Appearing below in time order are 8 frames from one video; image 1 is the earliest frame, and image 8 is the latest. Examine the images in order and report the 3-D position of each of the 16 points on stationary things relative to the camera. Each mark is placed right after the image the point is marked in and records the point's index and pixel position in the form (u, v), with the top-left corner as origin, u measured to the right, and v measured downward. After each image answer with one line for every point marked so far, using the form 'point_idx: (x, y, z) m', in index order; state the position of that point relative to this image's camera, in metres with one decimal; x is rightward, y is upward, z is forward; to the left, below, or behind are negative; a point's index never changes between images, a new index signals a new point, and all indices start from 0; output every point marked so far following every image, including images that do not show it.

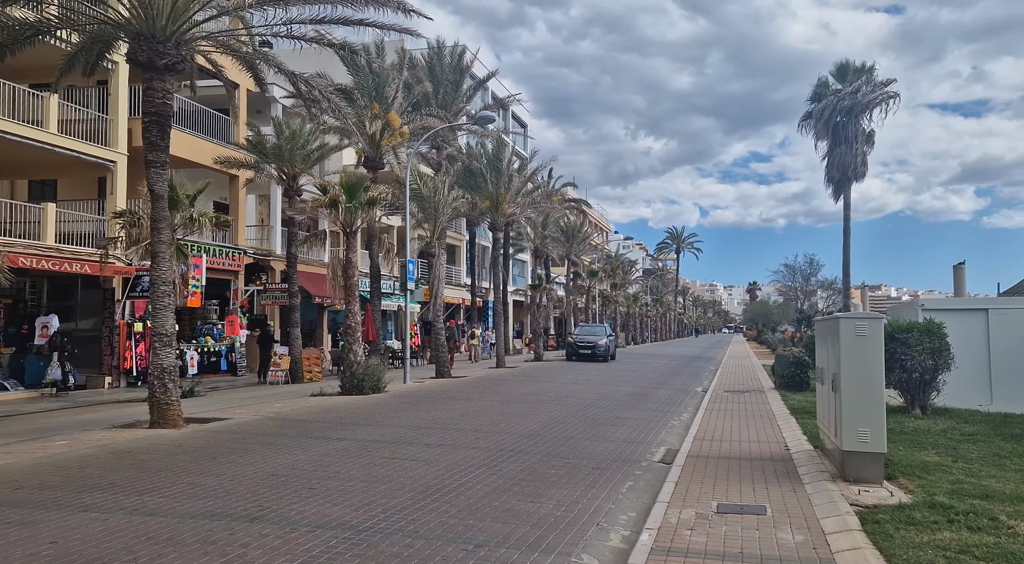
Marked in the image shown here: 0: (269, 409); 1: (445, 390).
0: (-4.5, -2.4, +13.1) m
1: (-1.7, -2.6, +17.2) m
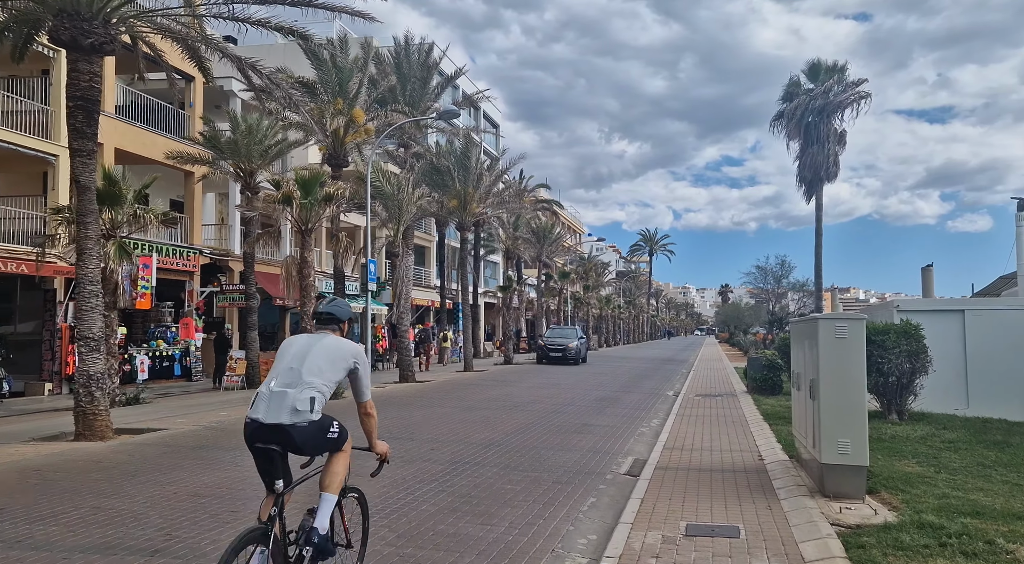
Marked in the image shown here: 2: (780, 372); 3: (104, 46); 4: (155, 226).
0: (-5.2, -2.4, +12.3) m
1: (-2.5, -2.6, +16.4) m
2: (+6.4, -2.2, +17.0) m
3: (-5.7, +3.3, +9.9) m
4: (-8.3, +1.3, +16.4) m
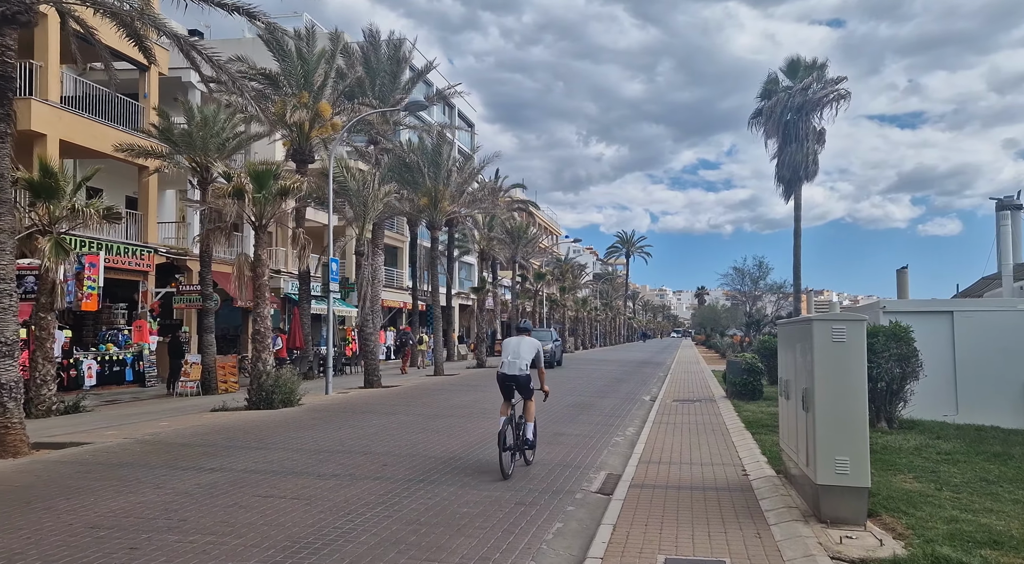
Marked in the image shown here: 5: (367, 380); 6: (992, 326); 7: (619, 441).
0: (-5.8, -2.3, +11.2) m
1: (-3.2, -2.6, +15.5) m
2: (+5.7, -2.2, +16.3) m
3: (-6.2, +3.3, +8.8) m
4: (-9.0, +1.3, +15.3) m
5: (-4.0, -2.7, +19.6) m
6: (+8.3, -0.8, +12.2) m
7: (+1.7, -2.5, +11.1) m
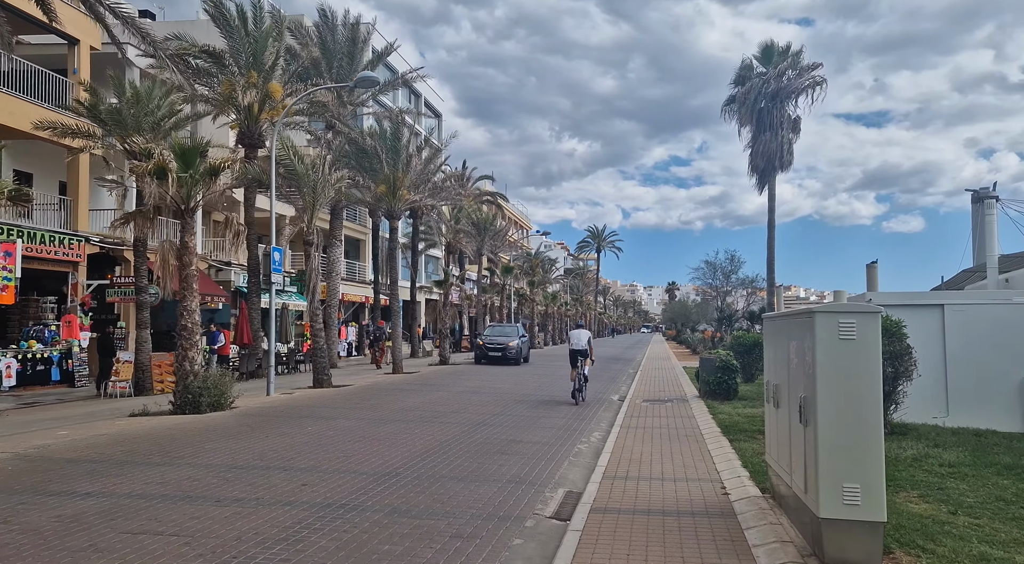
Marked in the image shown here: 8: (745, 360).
0: (-6.5, -2.2, +9.8) m
1: (-4.0, -2.5, +14.1) m
2: (+4.8, -2.0, +15.3) m
3: (-6.8, +3.5, +7.3) m
4: (-9.9, +1.5, +13.7) m
5: (-5.1, -2.5, +18.2) m
6: (+7.6, -0.6, +11.2) m
7: (+1.0, -2.4, +9.9) m
8: (+6.4, -2.1, +19.3) m
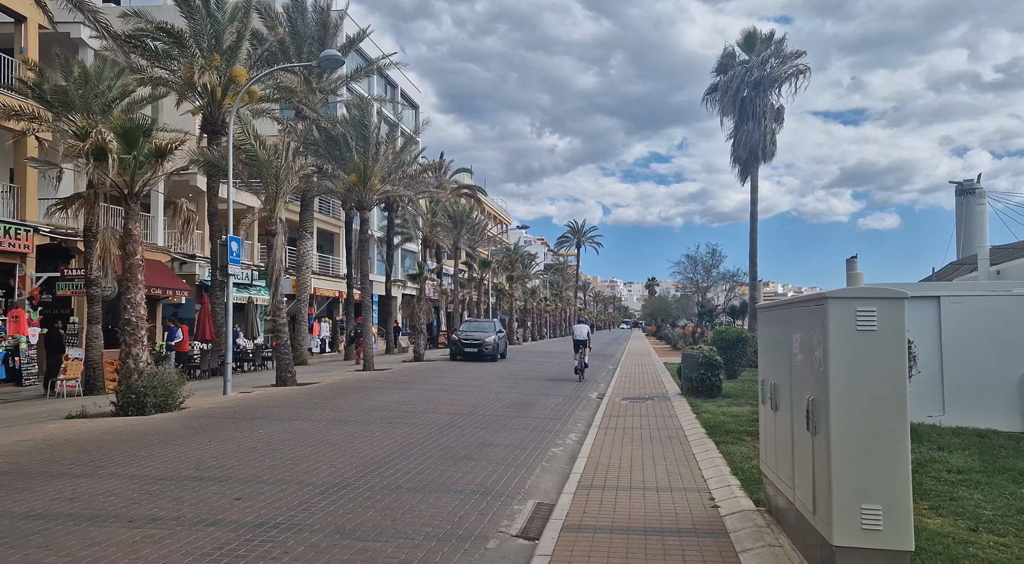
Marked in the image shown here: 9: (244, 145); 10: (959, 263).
0: (-6.9, -2.0, +8.8) m
1: (-4.6, -2.3, +13.2) m
2: (+4.3, -1.8, +14.6) m
3: (-7.1, +3.6, +6.3) m
4: (-10.4, +1.7, +12.6) m
5: (-5.7, -2.3, +17.3) m
6: (+7.1, -0.5, +10.6) m
7: (+0.6, -2.2, +9.1) m
8: (+5.7, -1.9, +18.6) m
9: (-6.8, +3.5, +17.8) m
10: (+11.8, +0.5, +18.6) m
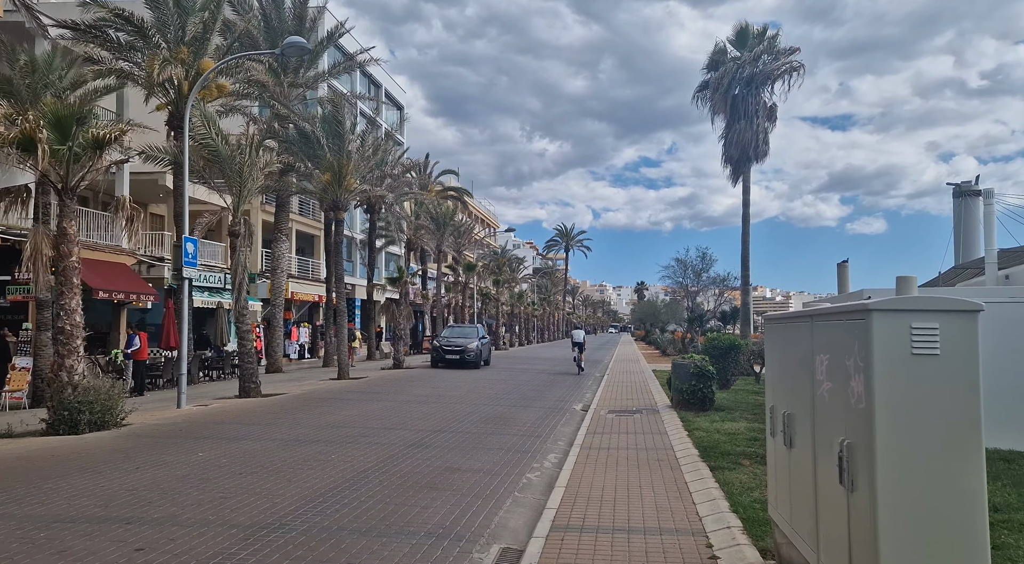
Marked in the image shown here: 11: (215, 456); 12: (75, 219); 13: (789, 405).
0: (-7.2, -2.1, +7.6) m
1: (-5.0, -2.4, +12.1) m
2: (+3.8, -1.9, +13.6) m
3: (-7.4, +3.6, +5.2) m
4: (-10.8, +1.6, +11.4) m
5: (-6.2, -2.4, +16.1) m
6: (+6.7, -0.6, +9.7) m
7: (+0.2, -2.3, +8.1) m
8: (+5.2, -2.1, +17.7) m
9: (-7.3, +3.4, +16.7) m
10: (+11.3, +0.4, +17.7) m
11: (-3.7, -2.2, +8.8) m
12: (-6.8, +1.0, +10.9) m
13: (+1.6, -0.7, +4.1) m
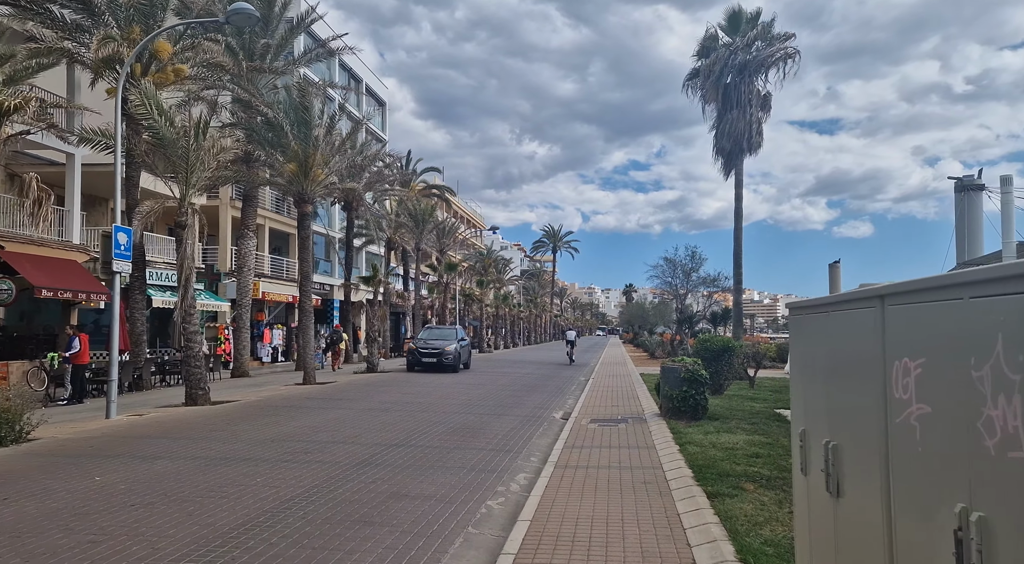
0: (-7.6, -2.0, +6.1) m
1: (-5.4, -2.3, +10.6) m
2: (+3.3, -1.8, +12.2) m
3: (-7.8, +3.7, +3.7) m
4: (-11.2, +1.7, +9.8) m
5: (-6.7, -2.3, +14.6) m
6: (+6.3, -0.5, +8.4) m
7: (-0.2, -2.2, +6.7) m
8: (+4.7, -2.0, +16.3) m
9: (-7.8, +3.5, +15.2) m
10: (+10.8, +0.4, +16.5) m
11: (-4.1, -2.1, +7.3) m
12: (-7.2, +1.1, +9.4) m
13: (+1.3, -0.6, +2.7) m
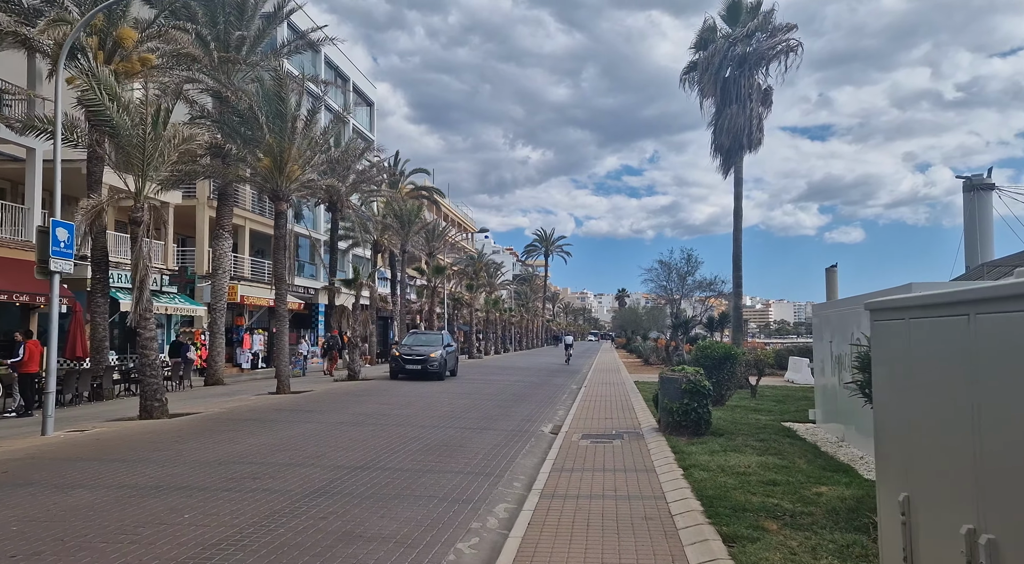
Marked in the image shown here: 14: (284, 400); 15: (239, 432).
0: (-7.8, -1.9, +4.9) m
1: (-5.7, -2.3, +9.4) m
2: (+3.1, -1.9, +11.1) m
3: (-8.0, +3.8, +2.5) m
4: (-11.4, +1.7, +8.6) m
5: (-7.0, -2.4, +13.4) m
6: (+6.1, -0.5, +7.3) m
7: (-0.4, -2.2, +5.5) m
8: (+4.4, -2.0, +15.2) m
9: (-8.1, +3.5, +14.0) m
10: (+10.5, +0.4, +15.5) m
11: (-4.3, -2.0, +6.1) m
12: (-7.4, +1.1, +8.2) m
13: (+1.1, -0.6, +1.6) m
14: (-5.4, -2.8, +16.8) m
15: (-4.4, -2.5, +11.4) m
